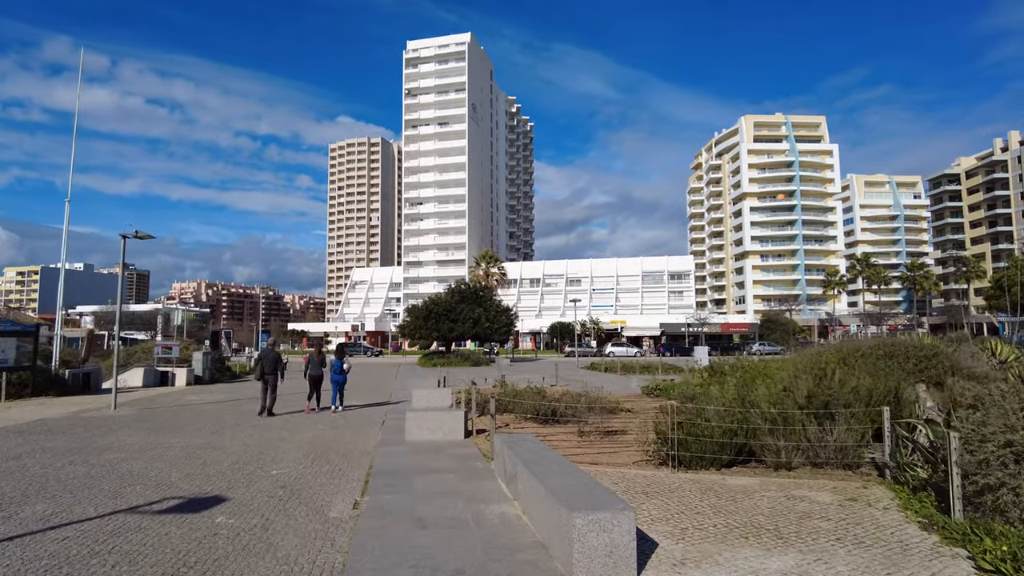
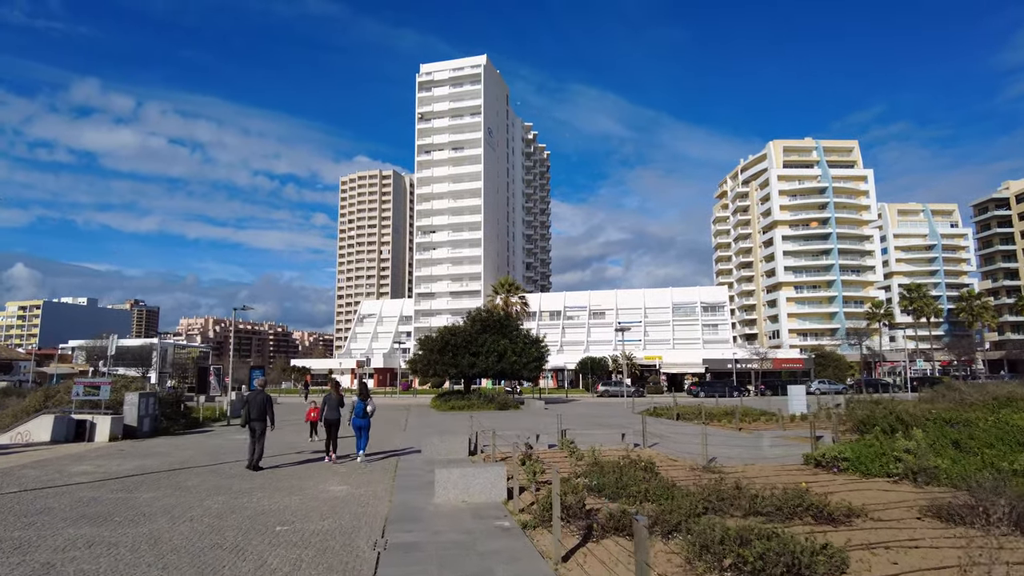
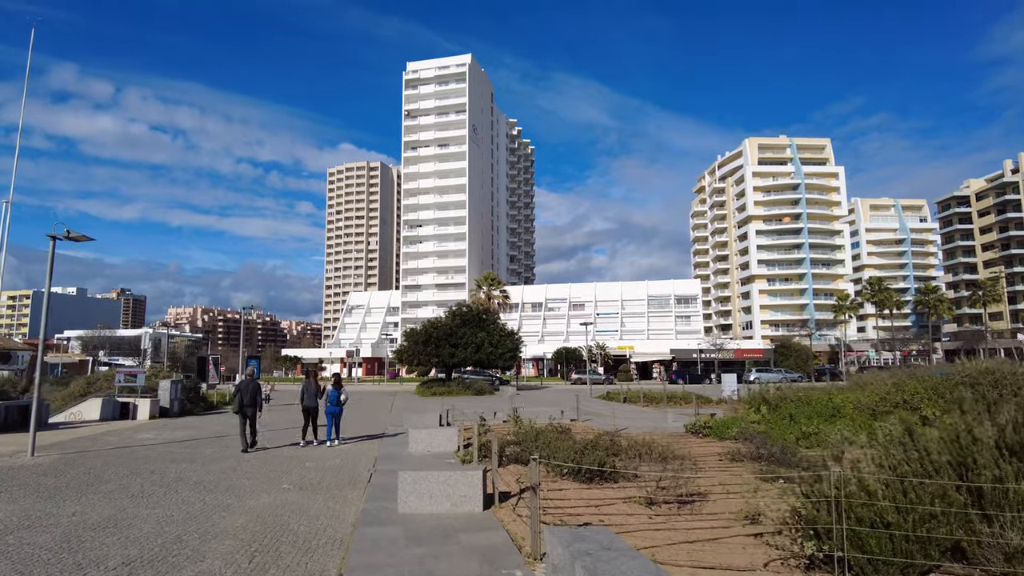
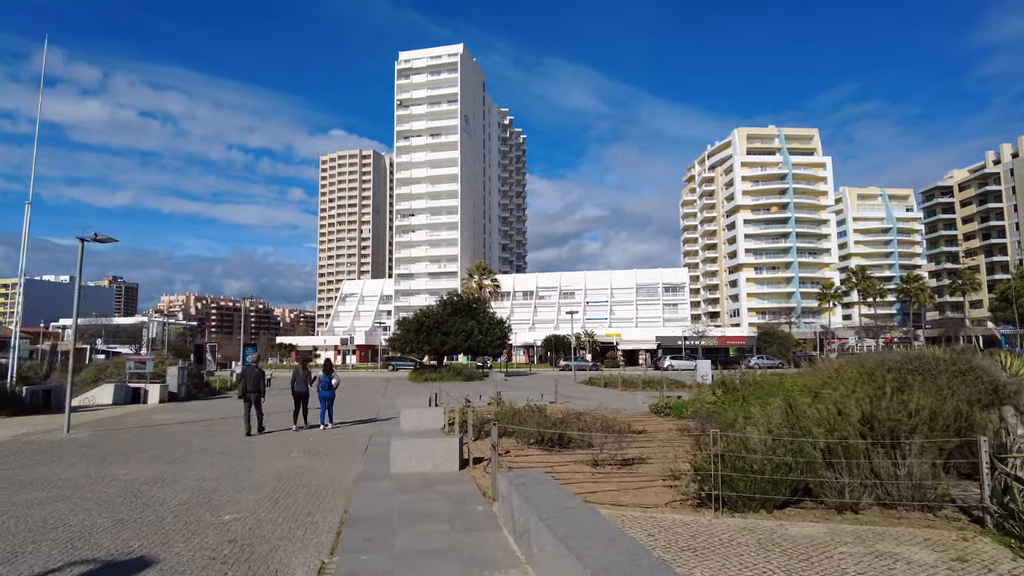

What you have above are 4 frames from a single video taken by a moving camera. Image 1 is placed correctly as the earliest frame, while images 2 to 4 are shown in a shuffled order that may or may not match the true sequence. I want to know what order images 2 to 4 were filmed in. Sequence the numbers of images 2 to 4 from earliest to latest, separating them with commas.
4, 3, 2
